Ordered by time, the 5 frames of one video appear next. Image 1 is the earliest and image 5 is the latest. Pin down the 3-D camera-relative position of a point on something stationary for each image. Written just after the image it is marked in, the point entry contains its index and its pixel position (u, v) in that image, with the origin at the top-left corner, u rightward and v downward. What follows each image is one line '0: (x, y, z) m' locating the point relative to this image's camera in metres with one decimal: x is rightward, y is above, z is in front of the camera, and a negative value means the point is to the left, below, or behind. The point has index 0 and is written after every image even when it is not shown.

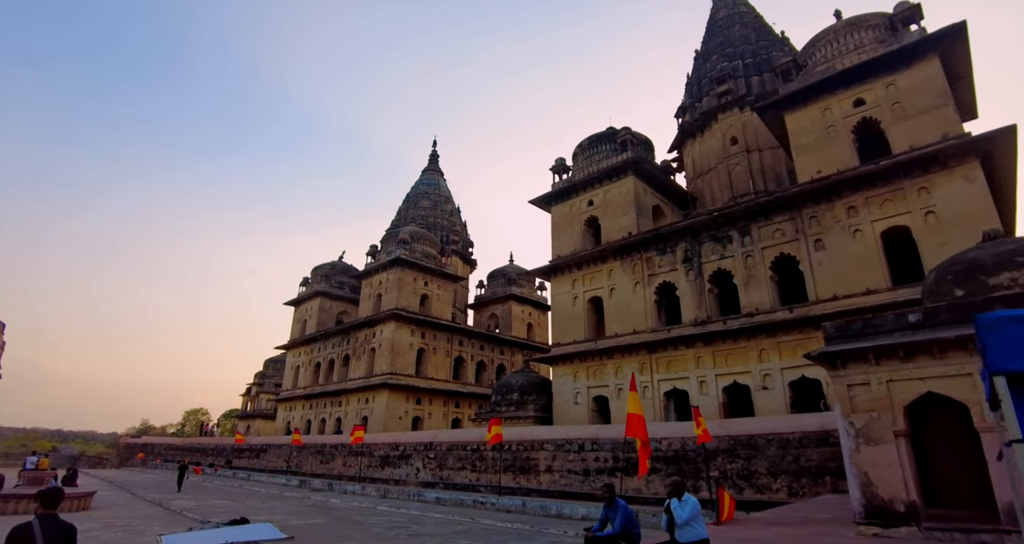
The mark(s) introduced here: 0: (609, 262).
0: (+3.4, +0.4, +17.7) m
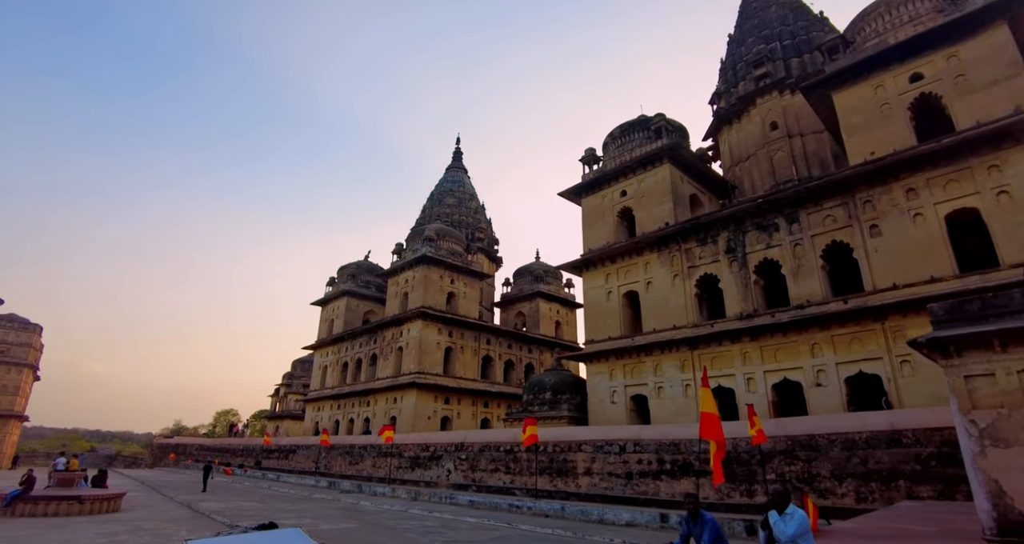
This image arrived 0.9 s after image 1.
0: (+4.4, +0.6, +16.9) m
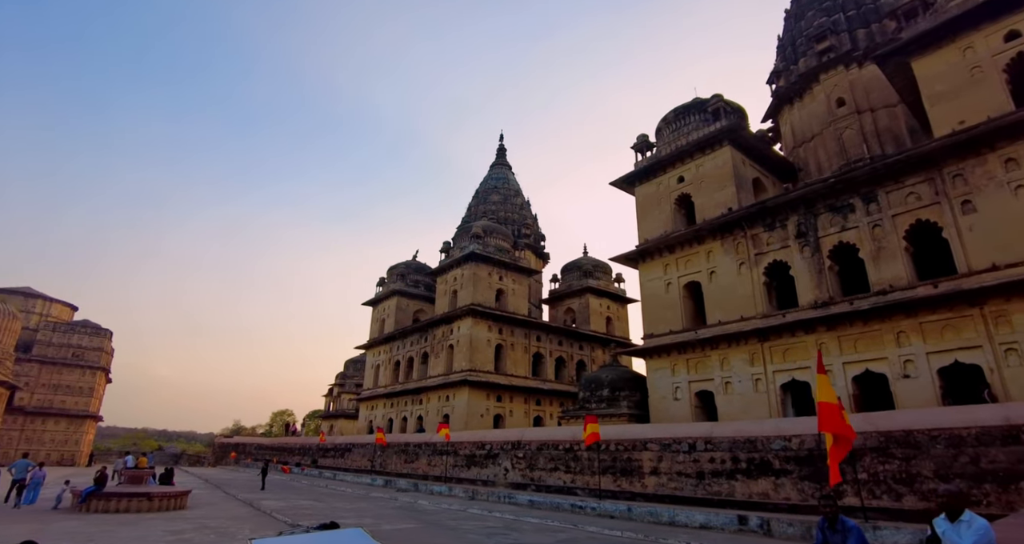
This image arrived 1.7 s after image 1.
0: (+6.0, +0.9, +16.0) m
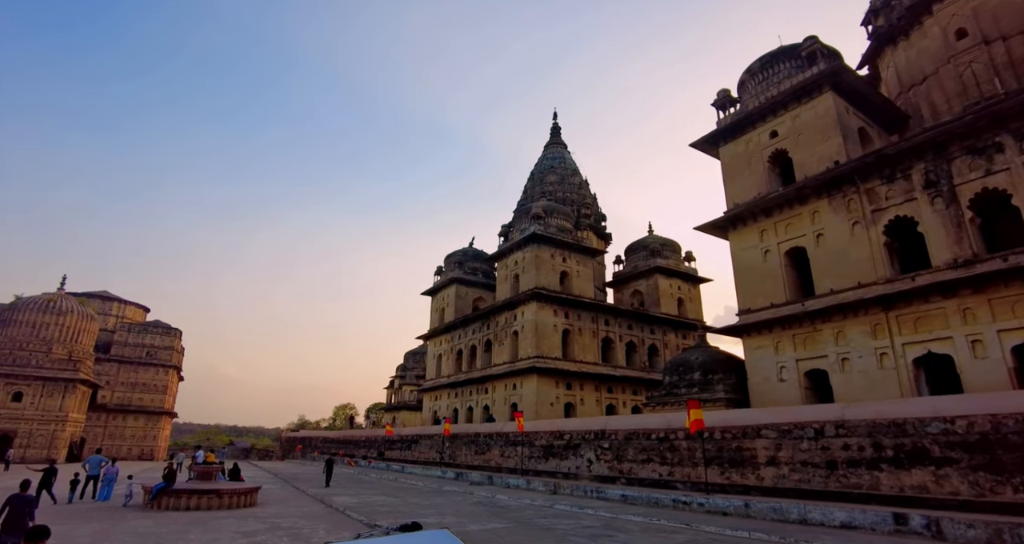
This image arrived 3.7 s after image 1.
0: (+8.0, +1.9, +14.0) m
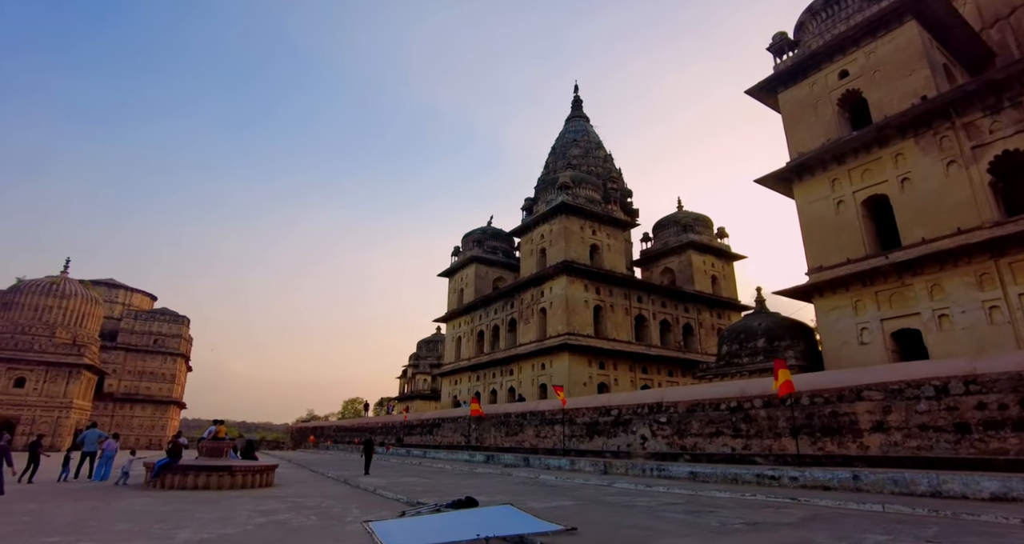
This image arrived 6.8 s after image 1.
0: (+9.1, +3.1, +12.4) m
